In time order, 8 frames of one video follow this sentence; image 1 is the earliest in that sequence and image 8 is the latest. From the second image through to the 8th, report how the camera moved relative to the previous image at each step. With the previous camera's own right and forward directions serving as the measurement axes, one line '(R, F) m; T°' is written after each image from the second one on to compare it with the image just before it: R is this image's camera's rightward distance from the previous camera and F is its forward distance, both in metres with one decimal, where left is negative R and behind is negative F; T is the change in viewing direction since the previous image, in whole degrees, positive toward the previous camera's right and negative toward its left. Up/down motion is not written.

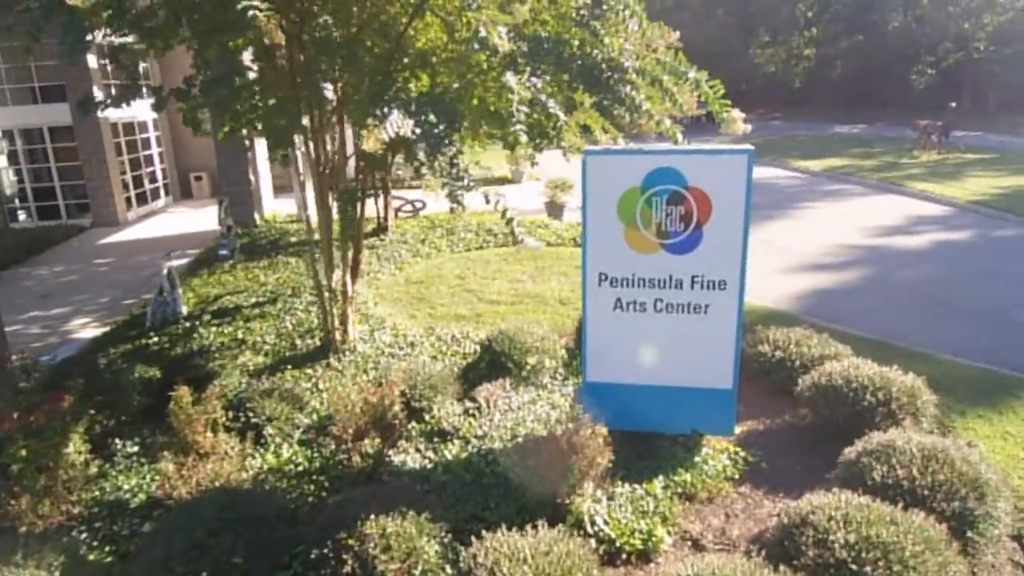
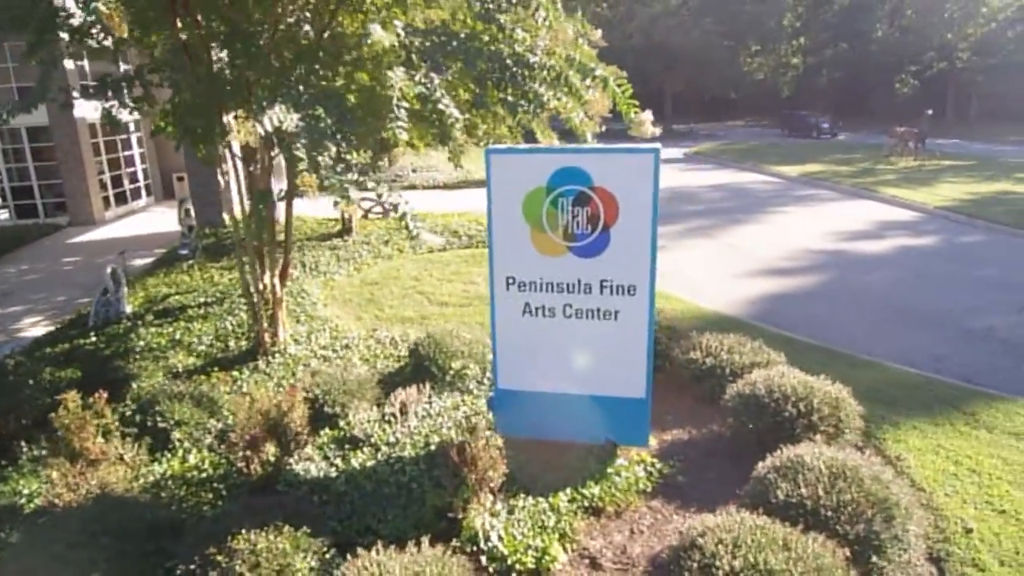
(+0.7, +0.3) m; 0°
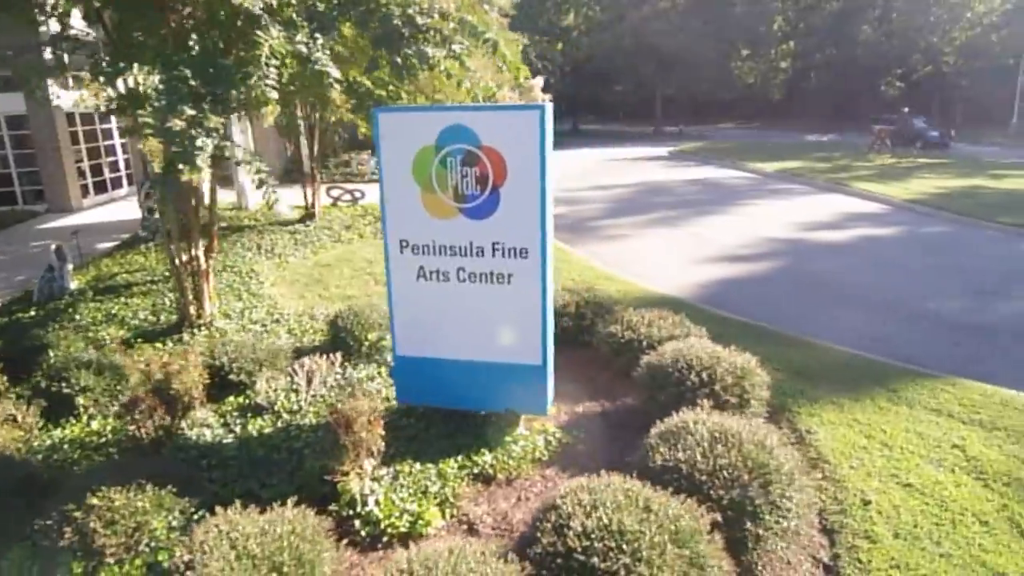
(+0.8, +0.2) m; 0°
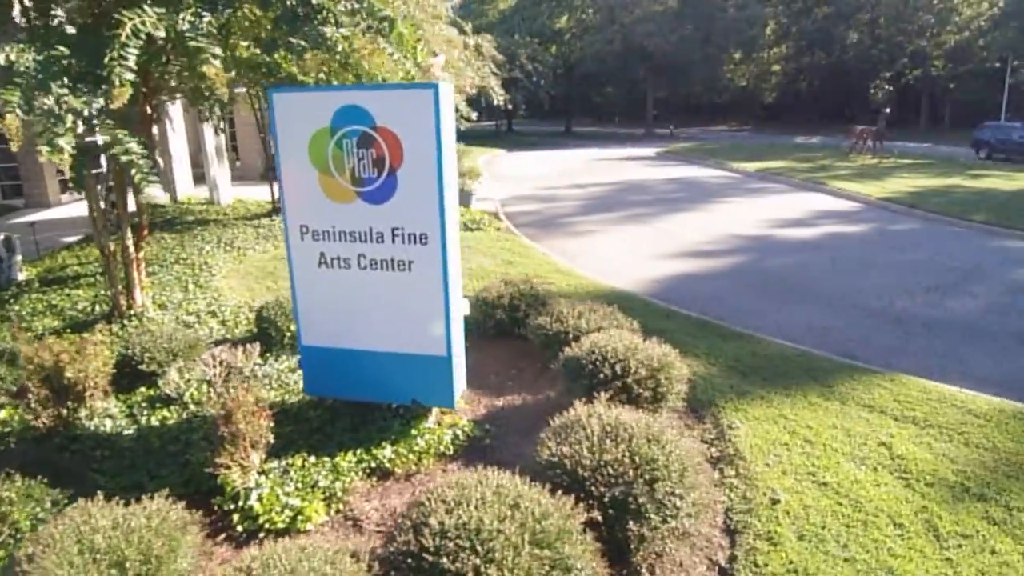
(+0.6, +0.2) m; 0°
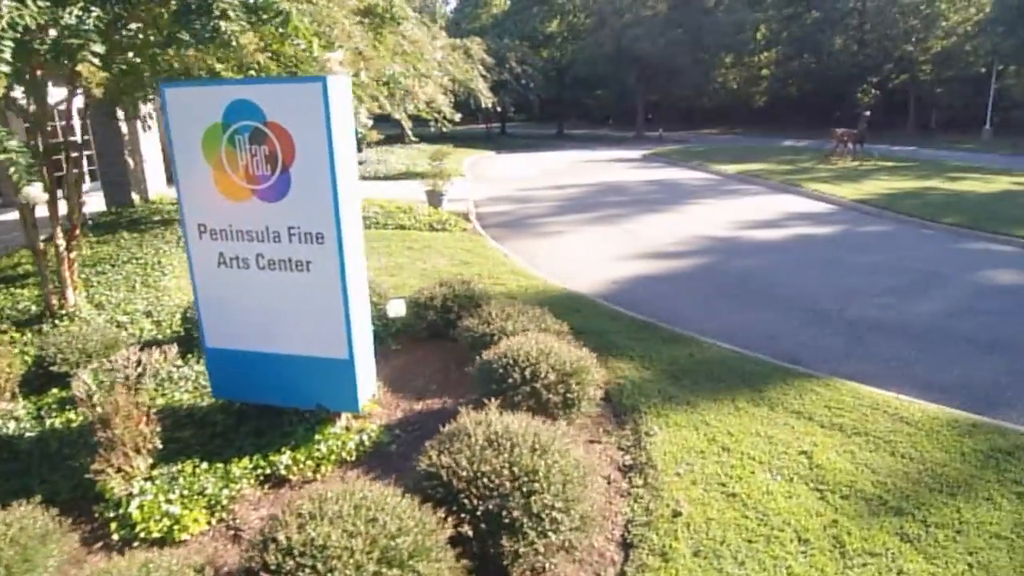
(+0.6, +0.2) m; 0°
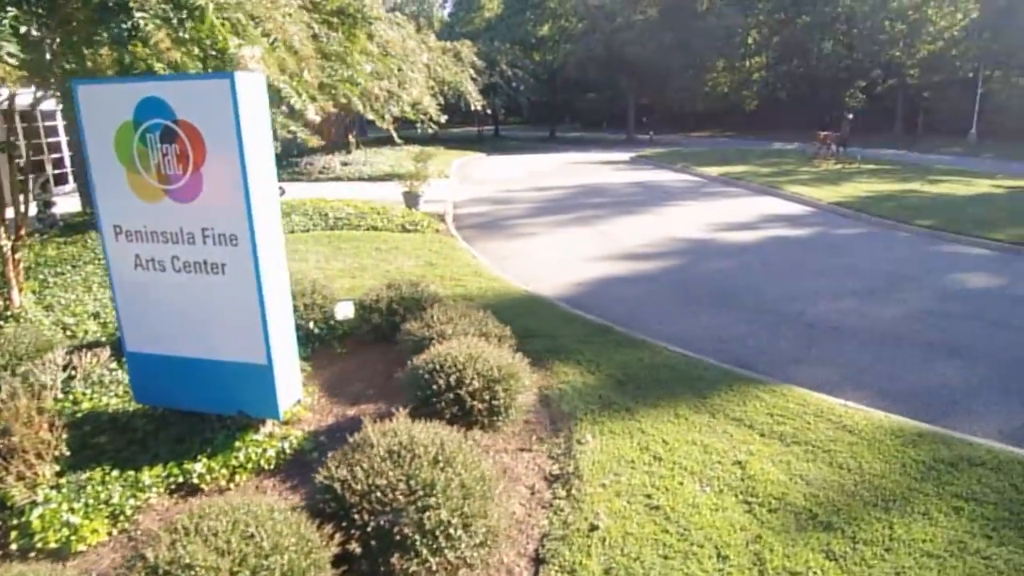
(+0.4, +0.2) m; 0°
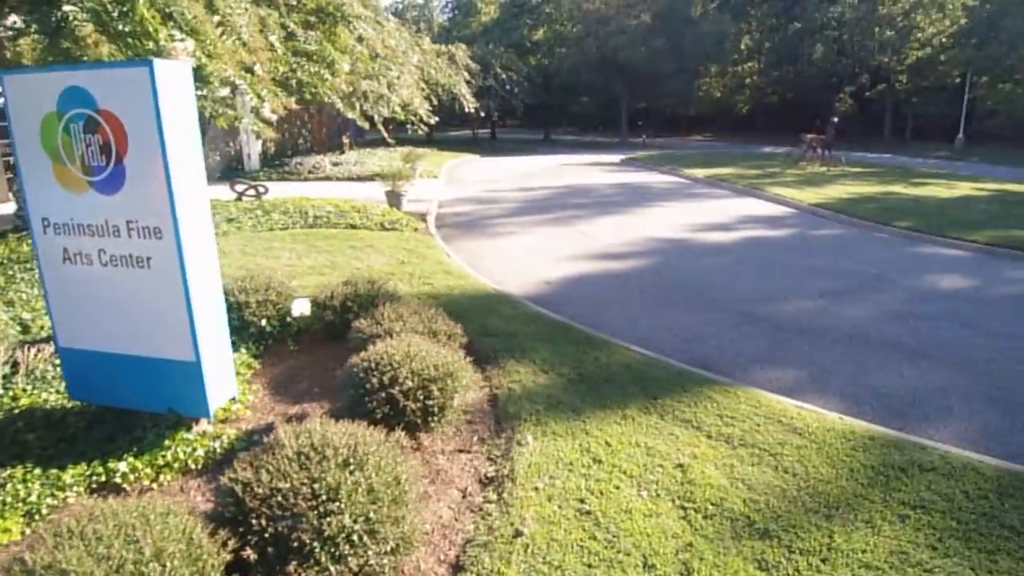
(+0.4, +0.1) m; 0°
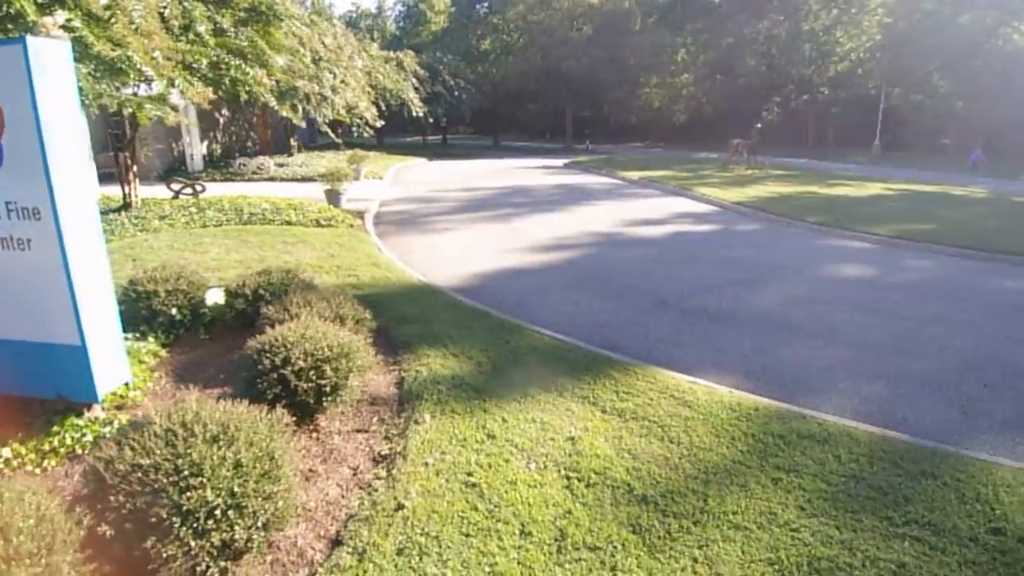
(+0.4, 0.0) m; +3°
